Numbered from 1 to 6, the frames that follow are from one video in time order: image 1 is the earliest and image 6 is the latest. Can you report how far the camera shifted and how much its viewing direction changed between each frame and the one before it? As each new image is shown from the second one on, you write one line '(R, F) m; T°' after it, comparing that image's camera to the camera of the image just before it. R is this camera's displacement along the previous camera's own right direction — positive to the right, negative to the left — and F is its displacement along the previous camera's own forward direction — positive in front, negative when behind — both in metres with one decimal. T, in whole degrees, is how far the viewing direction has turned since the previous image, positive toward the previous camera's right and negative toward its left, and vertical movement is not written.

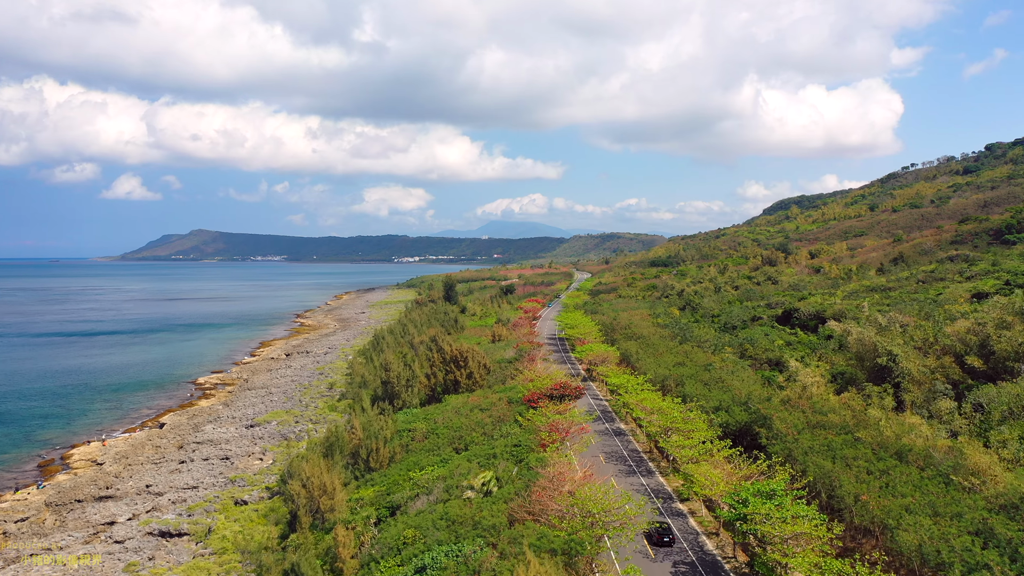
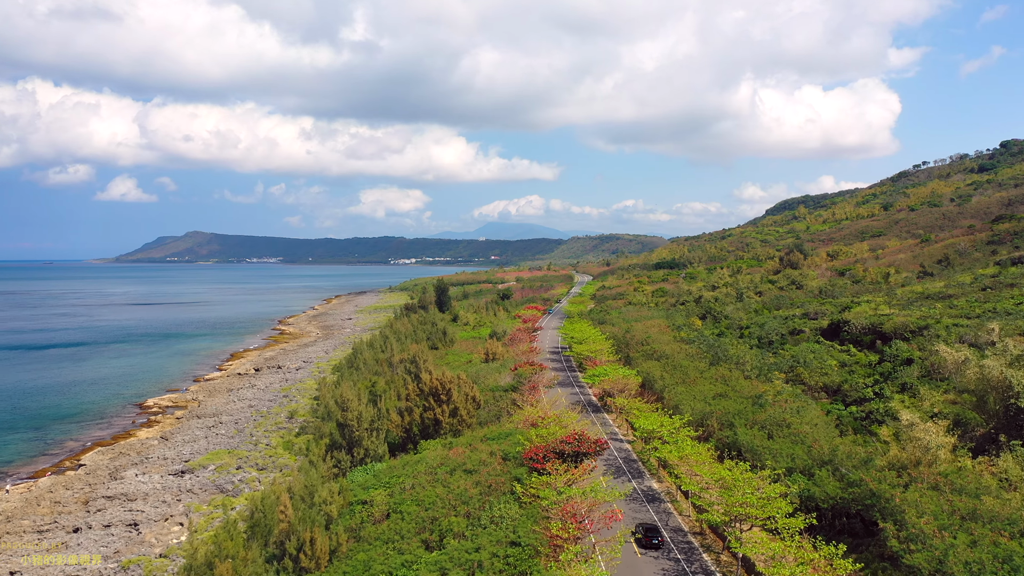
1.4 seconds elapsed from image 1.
(0.0, +7.9) m; 0°
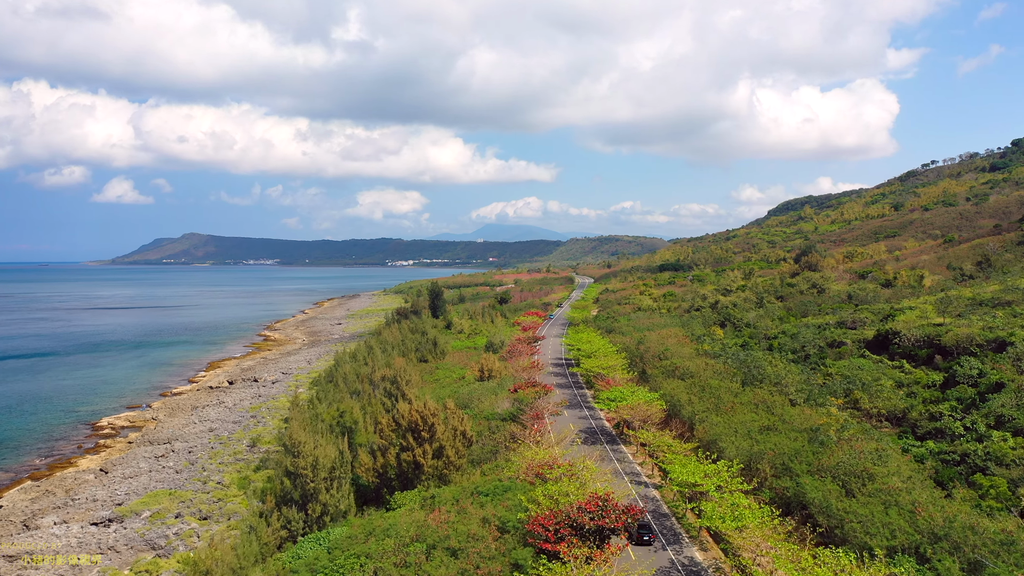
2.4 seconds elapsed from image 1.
(0.0, +5.6) m; 0°
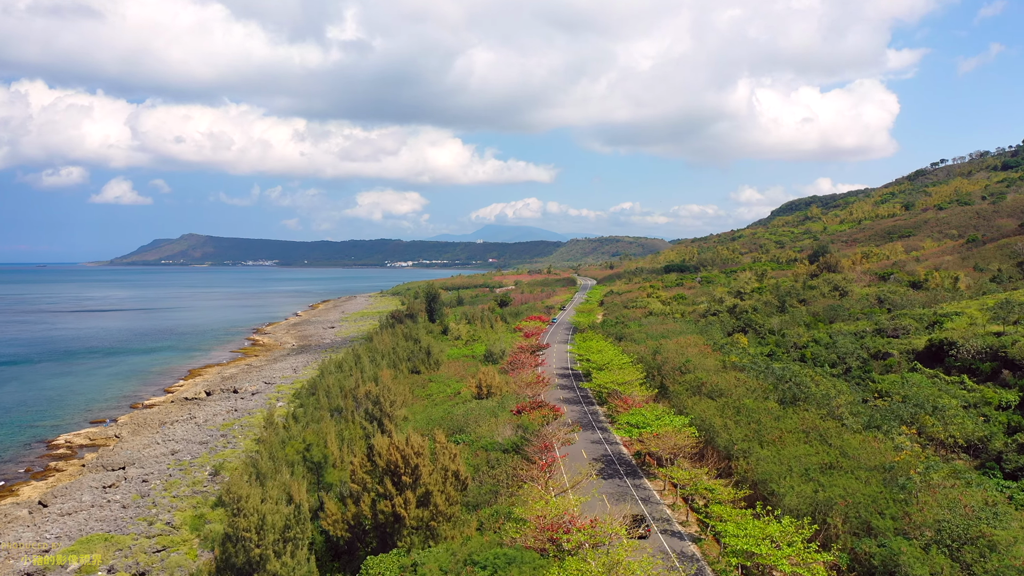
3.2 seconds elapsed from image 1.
(-0.1, +4.5) m; 0°
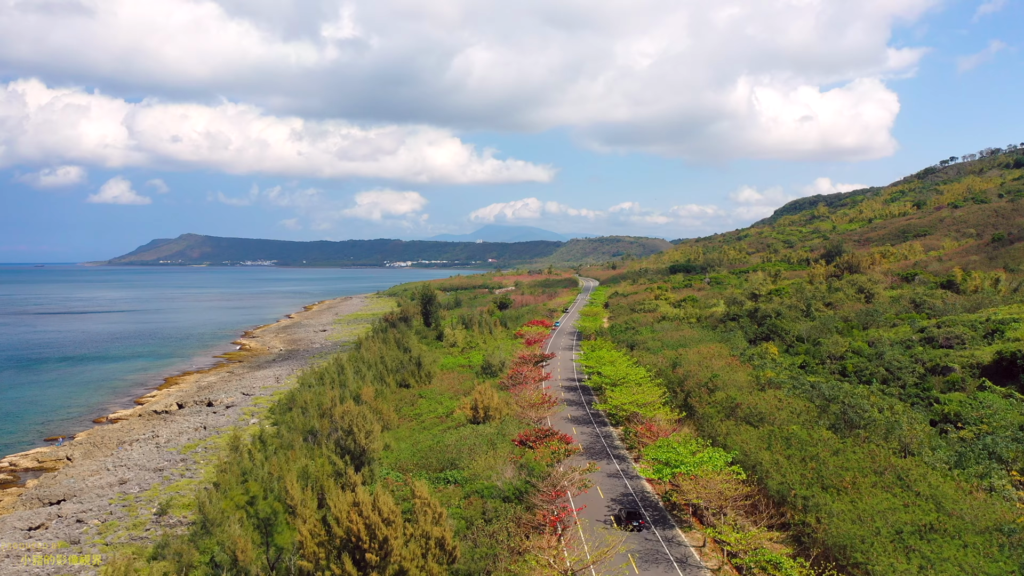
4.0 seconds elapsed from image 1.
(-0.1, +4.6) m; 0°
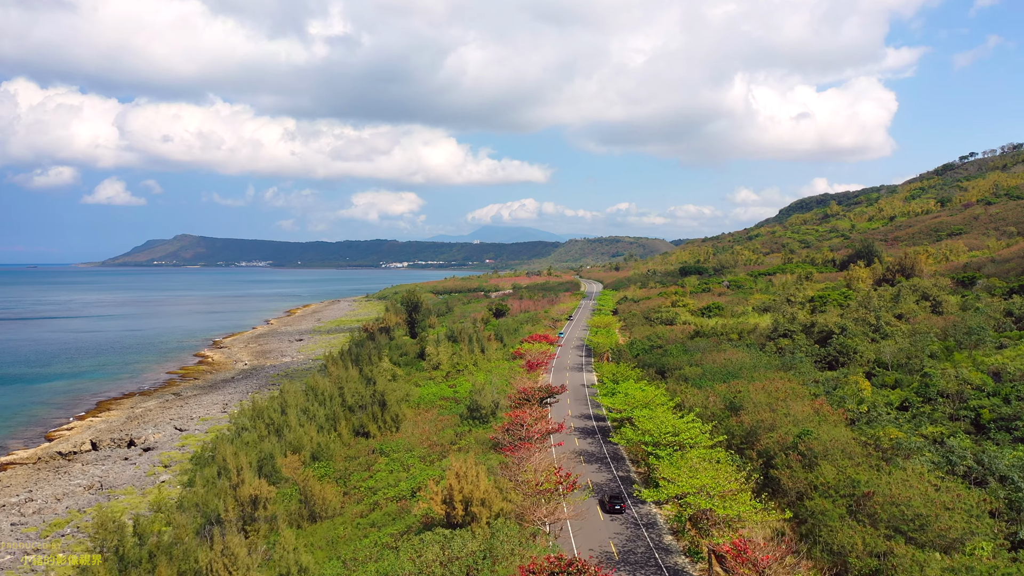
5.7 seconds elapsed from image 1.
(0.0, +9.8) m; 0°
